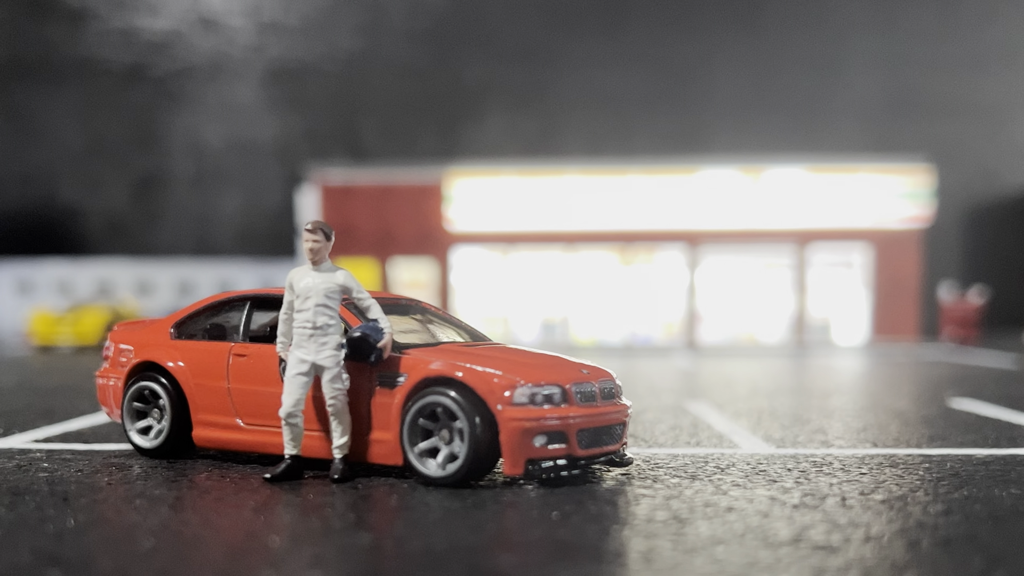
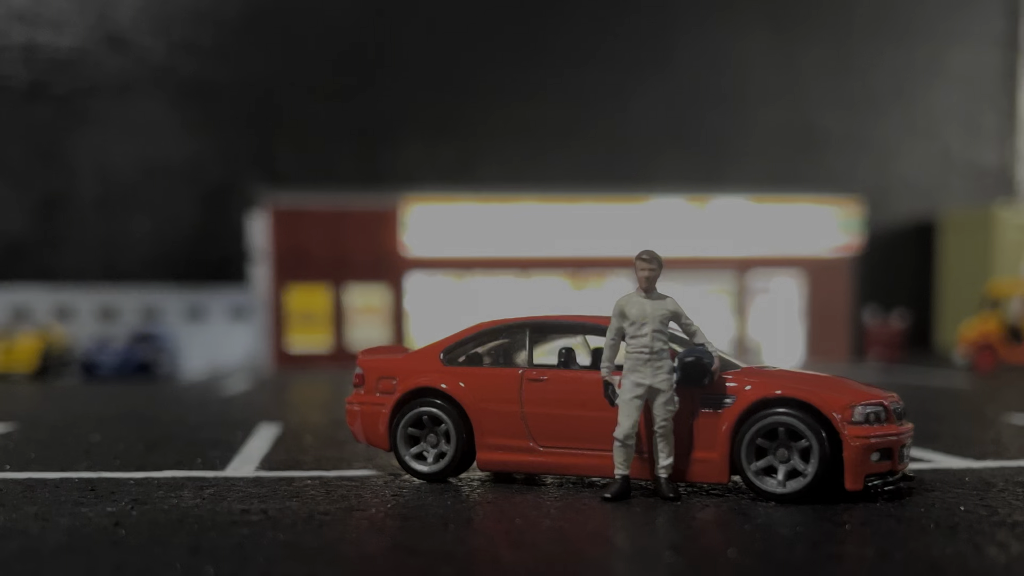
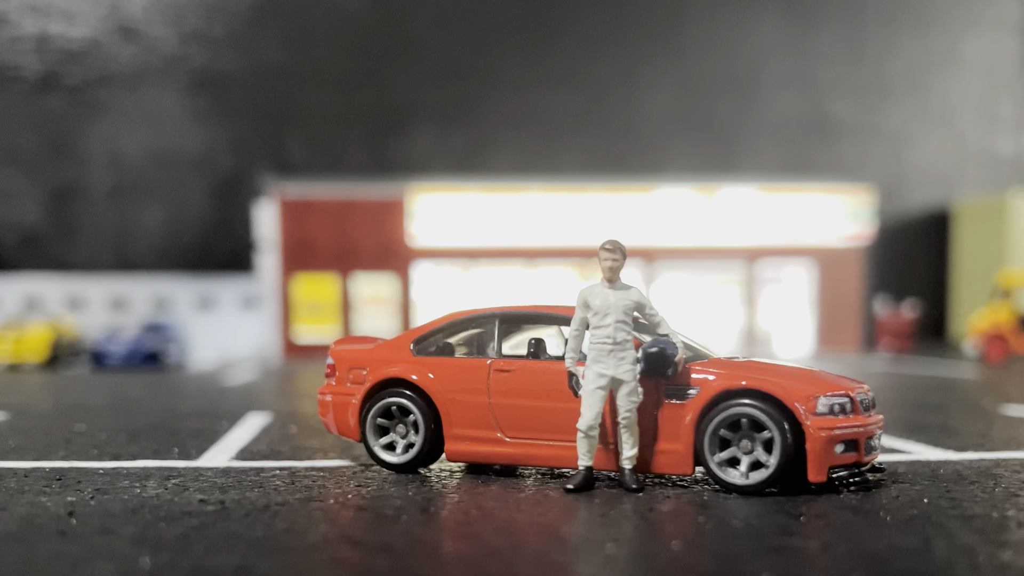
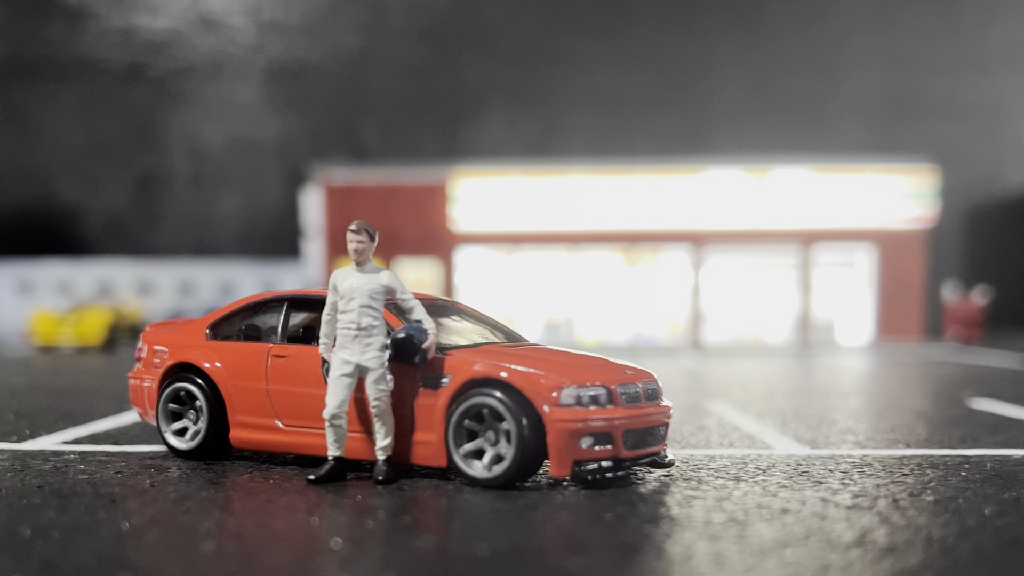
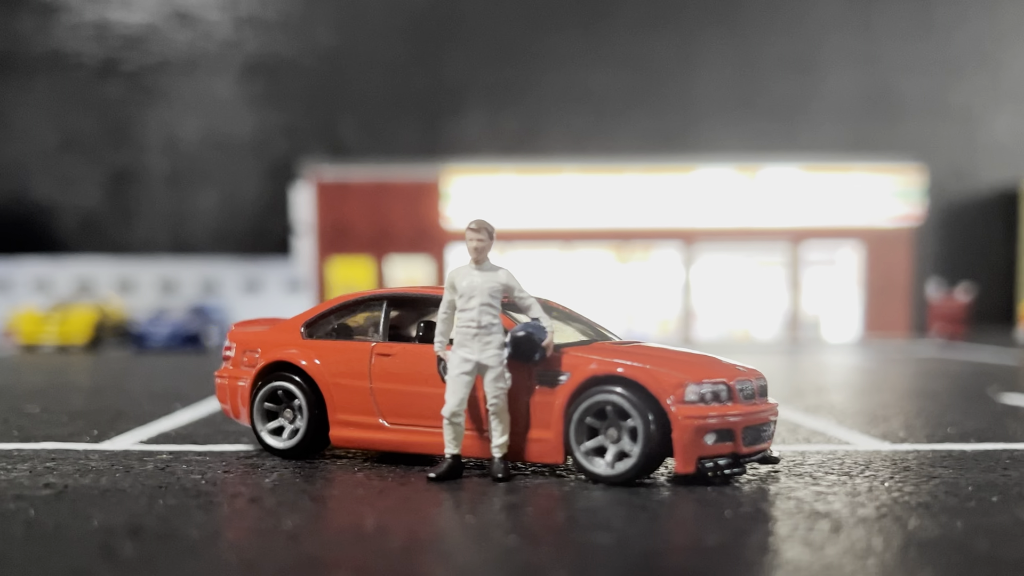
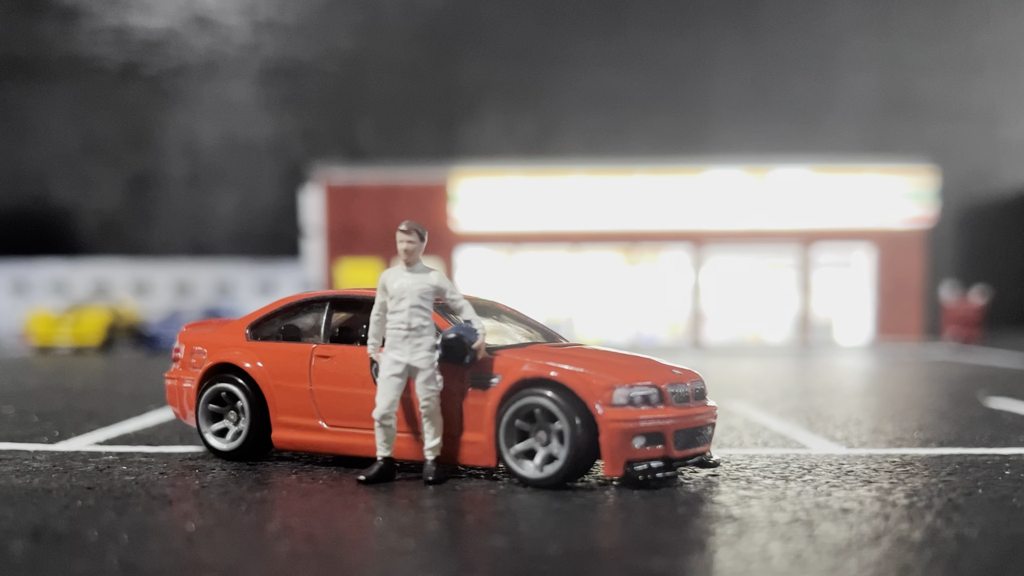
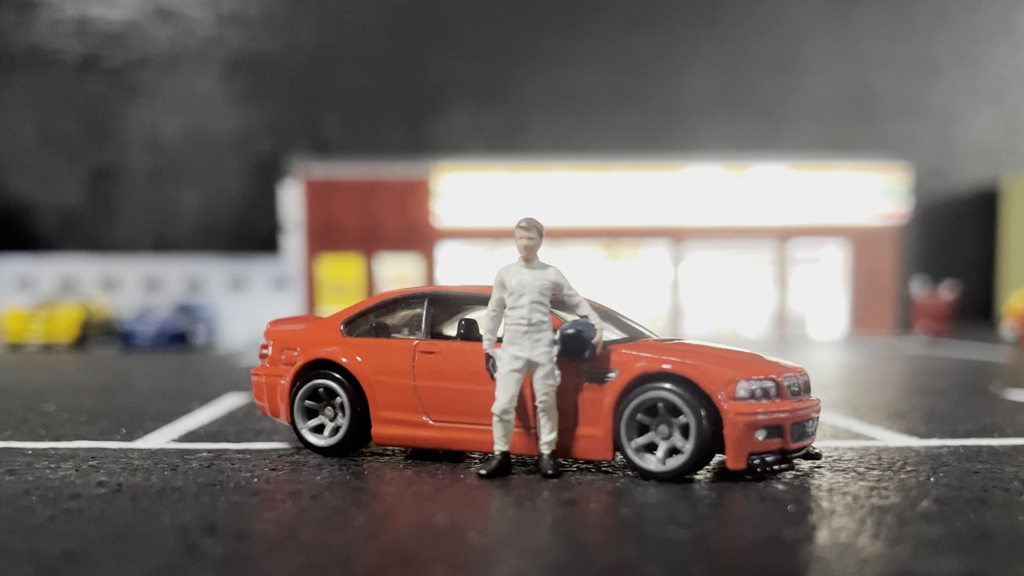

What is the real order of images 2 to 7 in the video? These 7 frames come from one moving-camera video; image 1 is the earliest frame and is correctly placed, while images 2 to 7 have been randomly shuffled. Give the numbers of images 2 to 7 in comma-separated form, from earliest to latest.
4, 6, 5, 7, 3, 2
